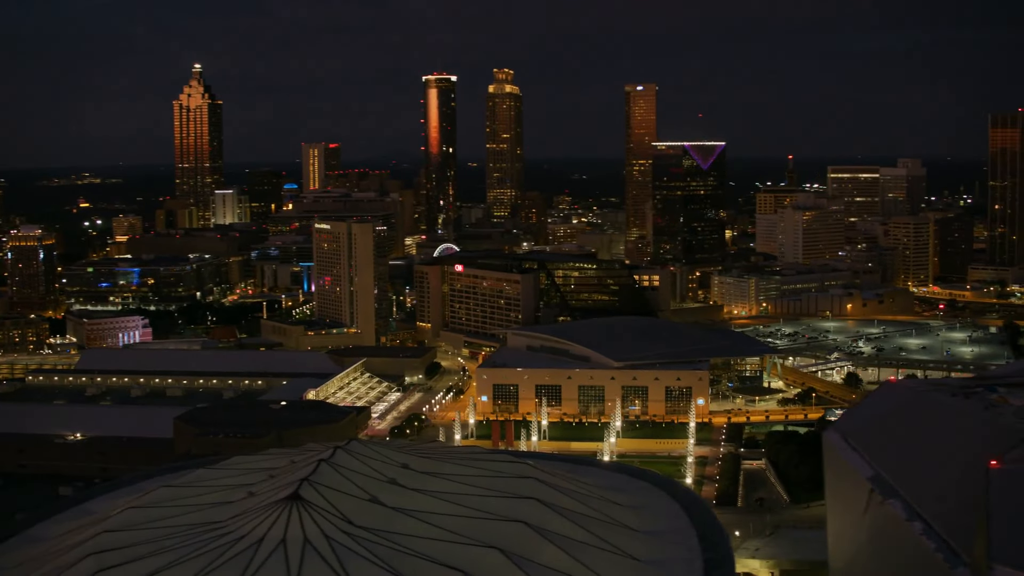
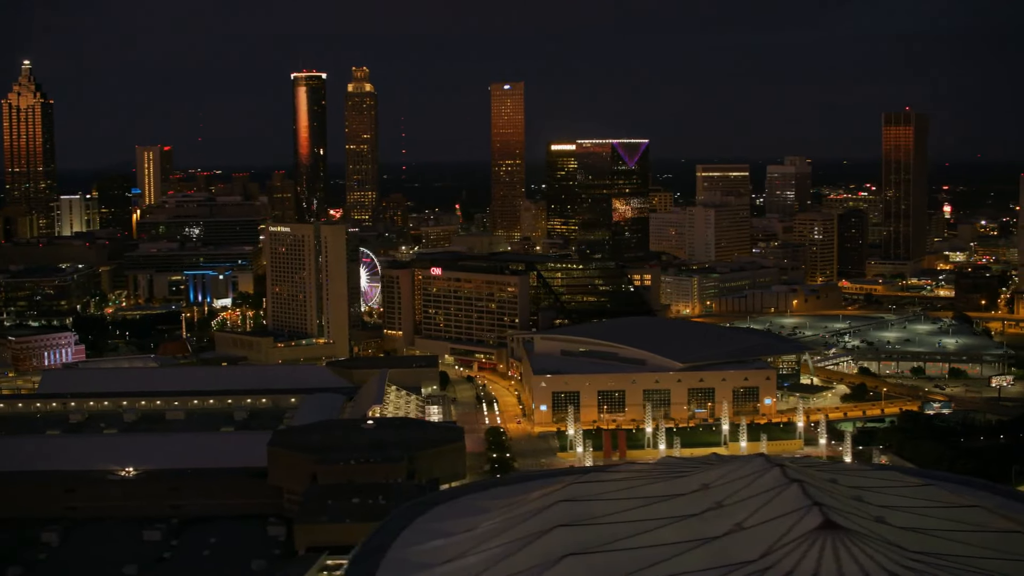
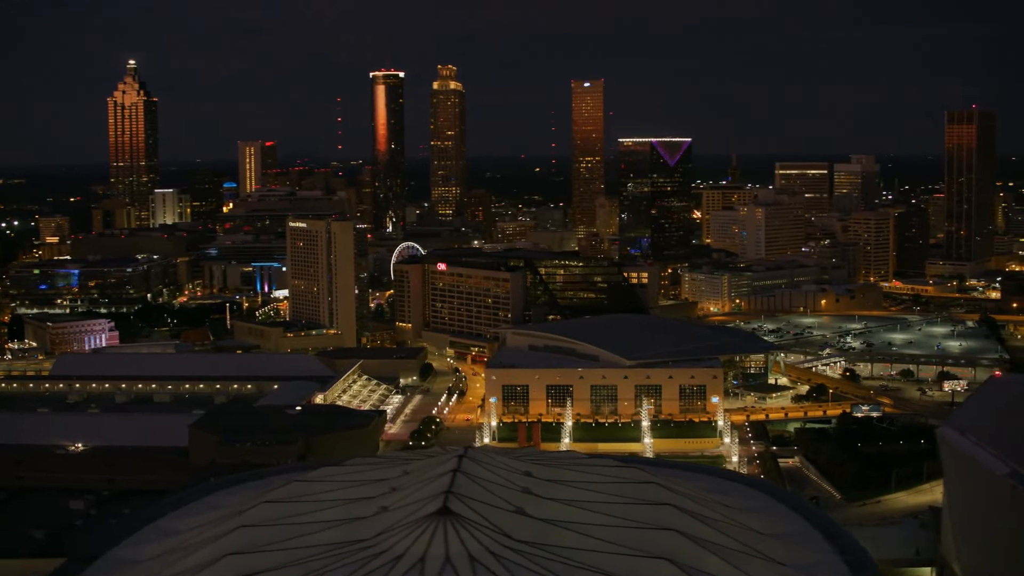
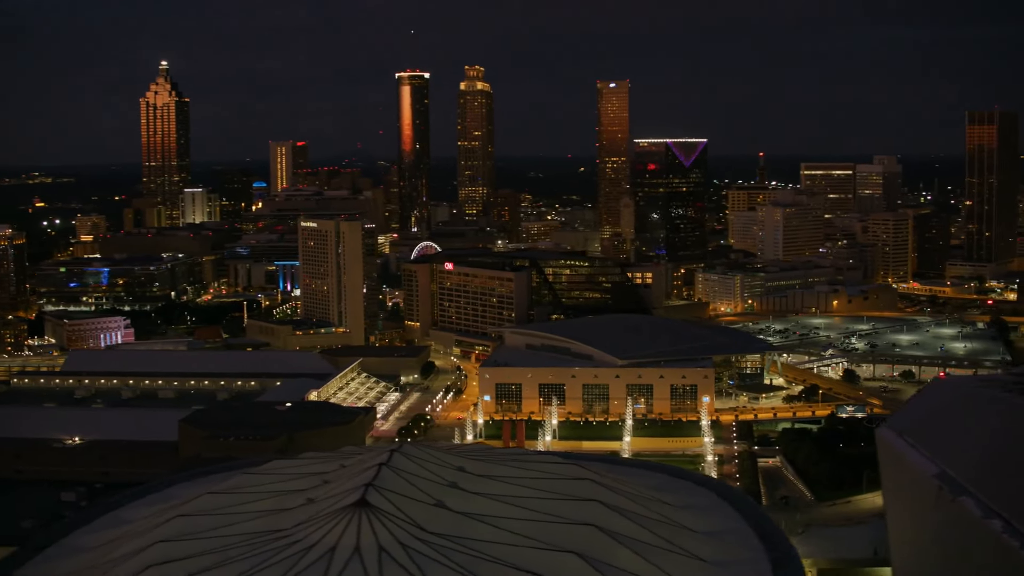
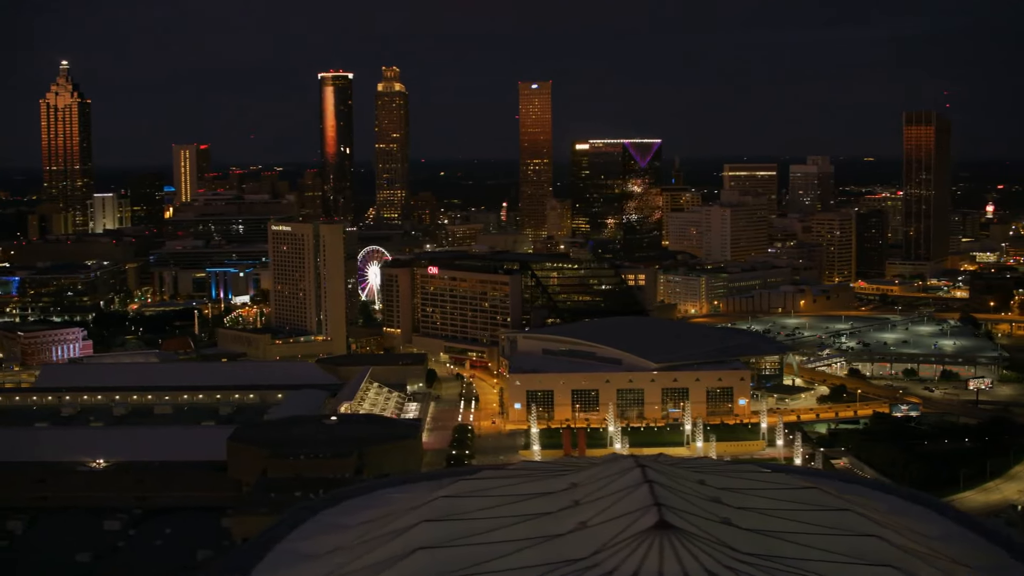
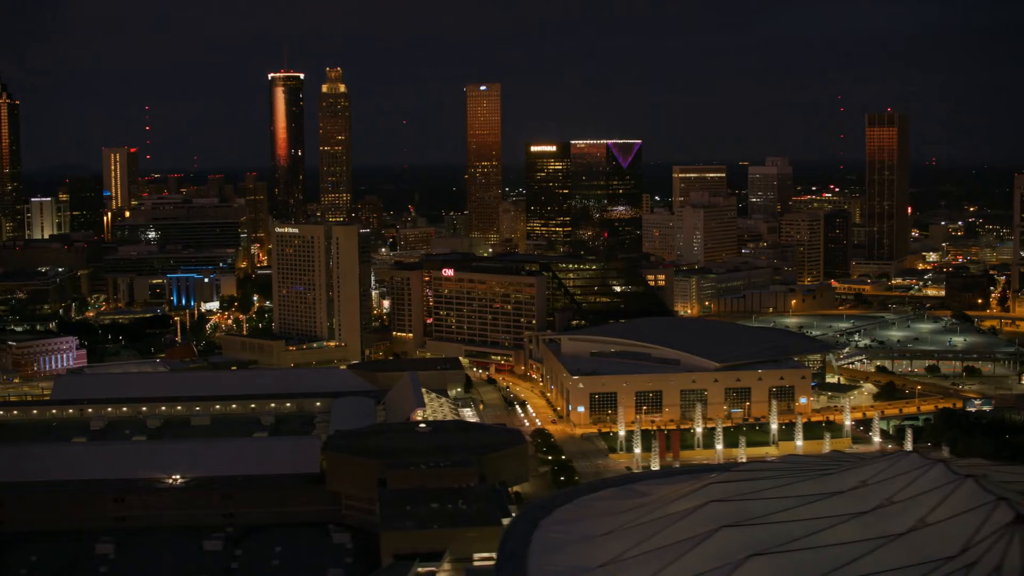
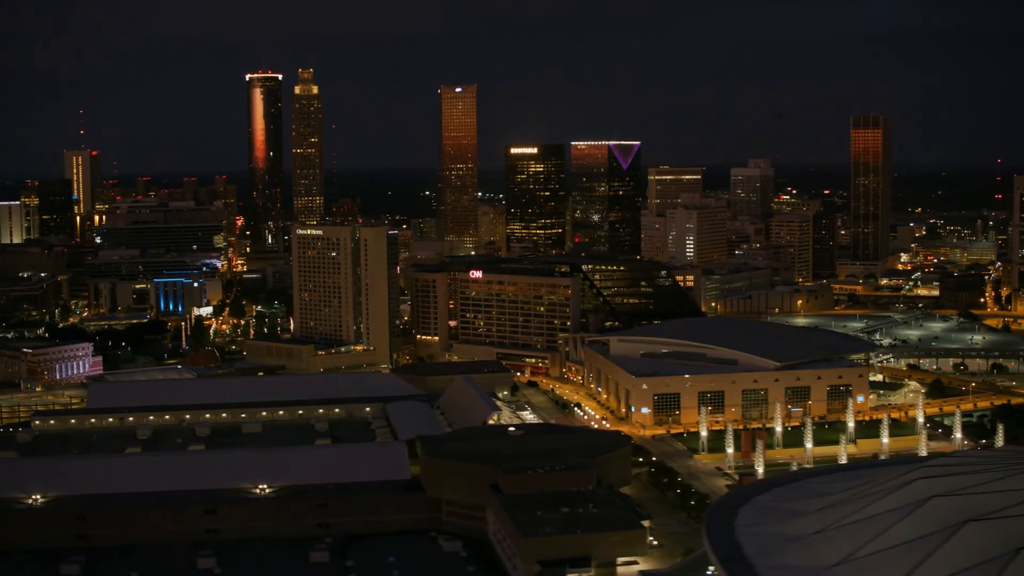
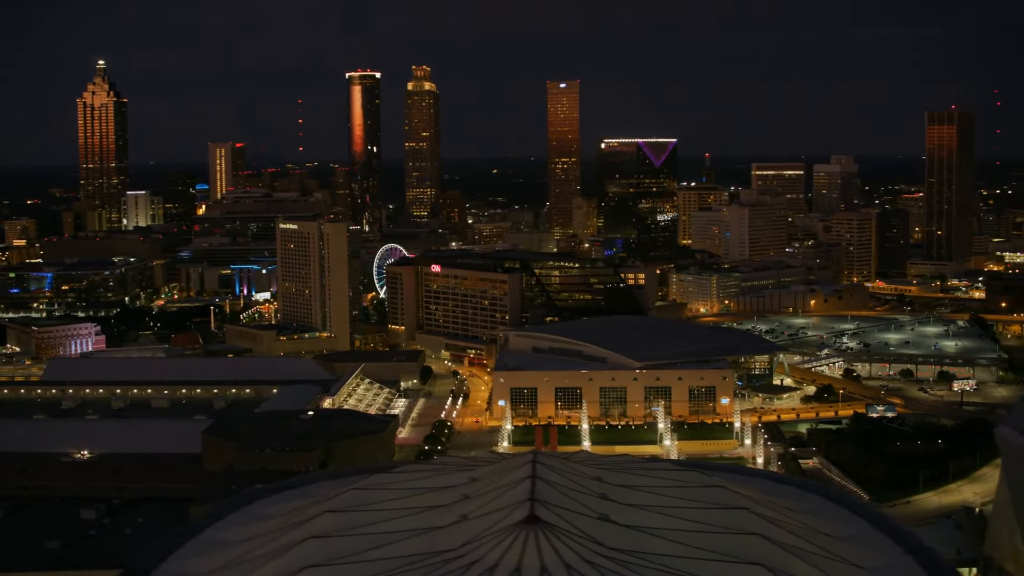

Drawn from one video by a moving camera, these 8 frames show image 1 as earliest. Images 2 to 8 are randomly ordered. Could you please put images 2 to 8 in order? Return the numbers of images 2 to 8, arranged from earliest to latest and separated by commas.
4, 3, 8, 5, 2, 6, 7
